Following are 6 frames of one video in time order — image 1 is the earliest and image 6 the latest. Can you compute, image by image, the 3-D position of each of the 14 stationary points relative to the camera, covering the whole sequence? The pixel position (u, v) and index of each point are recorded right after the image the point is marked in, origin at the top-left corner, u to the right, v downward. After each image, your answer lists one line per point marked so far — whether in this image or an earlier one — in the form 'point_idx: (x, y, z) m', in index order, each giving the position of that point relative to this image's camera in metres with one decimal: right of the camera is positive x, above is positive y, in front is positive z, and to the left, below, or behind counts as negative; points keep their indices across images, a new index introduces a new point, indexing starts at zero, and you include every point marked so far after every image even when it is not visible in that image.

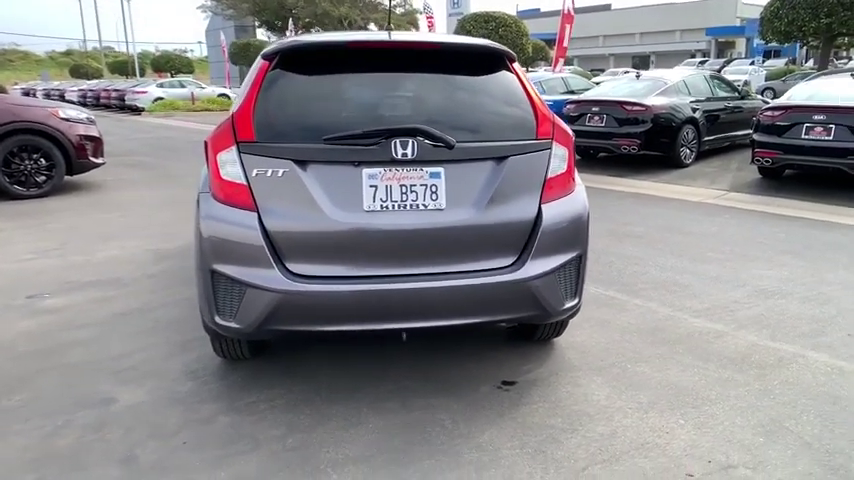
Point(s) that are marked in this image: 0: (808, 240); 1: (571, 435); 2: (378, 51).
0: (+3.7, 0.0, +6.3) m
1: (+0.6, -0.9, +2.8) m
2: (-0.3, +0.9, +3.1) m
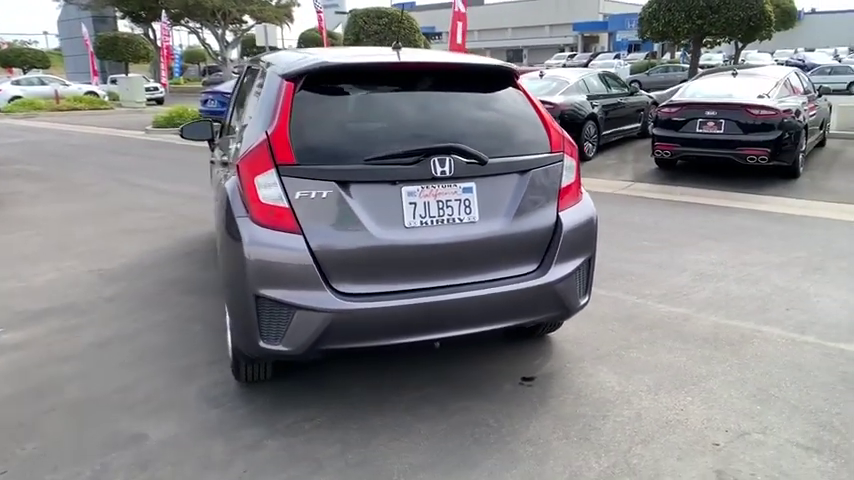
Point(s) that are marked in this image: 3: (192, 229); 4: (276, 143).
0: (+3.2, +0.2, +7.1) m
1: (+0.9, -0.9, +3.1) m
2: (-0.2, +0.8, +3.3) m
3: (-2.6, +0.1, +7.0) m
4: (-0.7, +0.4, +2.9) m
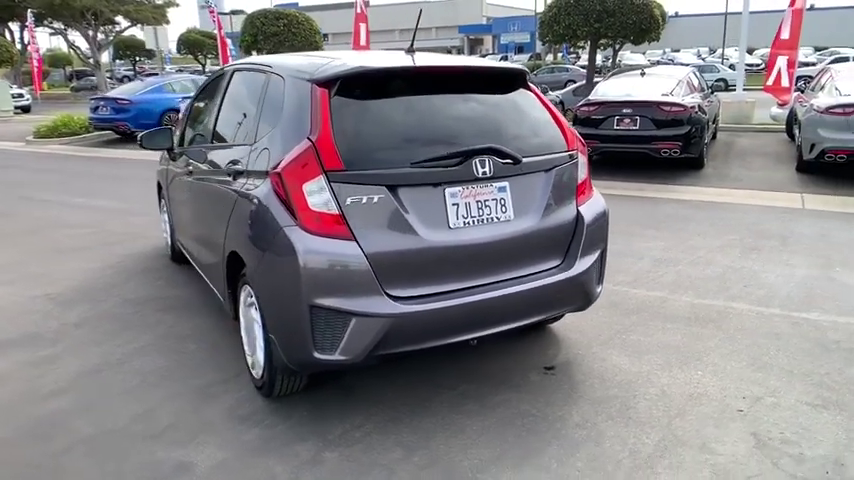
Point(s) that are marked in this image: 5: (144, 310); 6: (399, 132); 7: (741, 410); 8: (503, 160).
0: (+2.6, +0.3, +7.6) m
1: (+1.1, -0.8, +3.4) m
2: (0.0, +0.8, +3.3) m
3: (-3.0, 0.0, +6.6) m
4: (-0.5, +0.4, +2.9) m
5: (-2.1, -0.5, +4.8) m
6: (-0.1, +0.5, +3.0) m
7: (+1.6, -0.9, +3.2) m
8: (+0.4, +0.4, +3.2) m
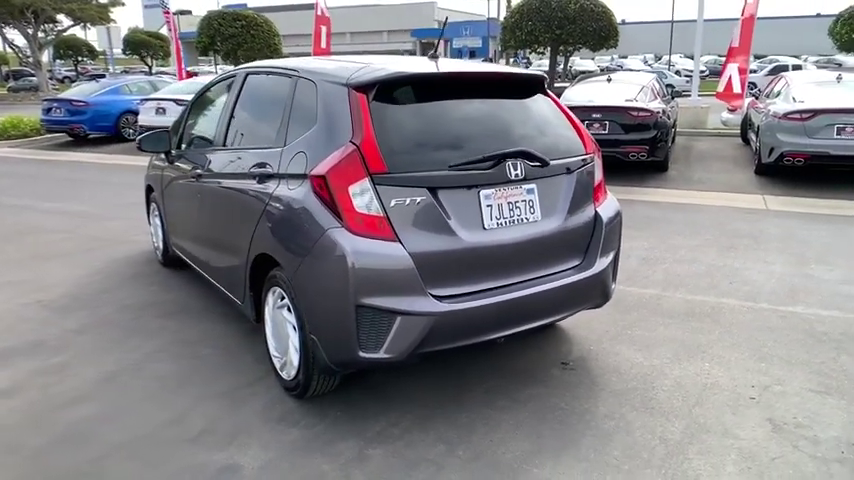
0: (+2.5, +0.3, +7.9) m
1: (+1.2, -0.8, +3.5) m
2: (+0.1, +0.8, +3.4) m
3: (-3.1, -0.1, +6.4) m
4: (-0.3, +0.4, +3.0) m
5: (-2.0, -0.5, +4.7) m
6: (0.0, +0.5, +3.1) m
7: (+1.7, -0.8, +3.4) m
8: (+0.5, +0.4, +3.3) m
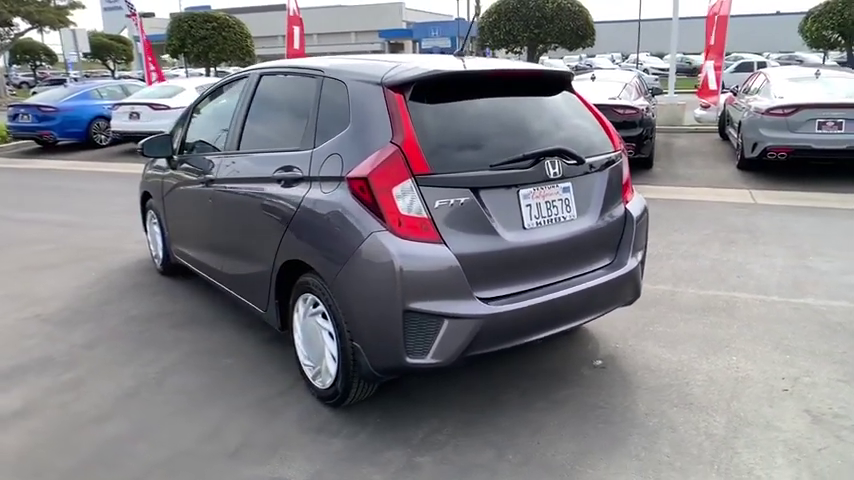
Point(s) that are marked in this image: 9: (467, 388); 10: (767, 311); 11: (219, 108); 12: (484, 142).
0: (+2.4, +0.4, +8.0) m
1: (+1.4, -0.8, +3.5) m
2: (+0.3, +0.8, +3.3) m
3: (-3.0, -0.2, +6.2) m
4: (-0.1, +0.4, +2.9) m
5: (-1.9, -0.6, +4.6) m
6: (+0.2, +0.5, +3.1) m
7: (+1.9, -0.8, +3.5) m
8: (+0.7, +0.4, +3.3) m
9: (+0.2, -0.8, +3.5) m
10: (+2.4, -0.5, +4.6) m
11: (-1.5, +0.9, +4.6) m
12: (+0.3, +0.5, +3.1) m
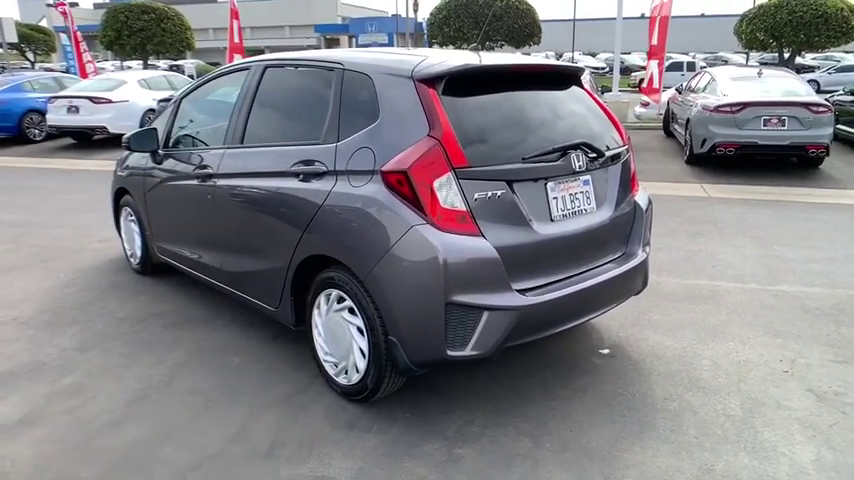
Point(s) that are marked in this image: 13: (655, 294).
0: (+2.0, +0.4, +8.2) m
1: (+1.5, -0.7, +3.7) m
2: (+0.4, +0.9, +3.4) m
3: (-3.2, -0.2, +5.9) m
4: (+0.1, +0.4, +2.9) m
5: (-1.9, -0.6, +4.4) m
6: (+0.4, +0.5, +3.1) m
7: (+2.0, -0.7, +3.7) m
8: (+0.8, +0.4, +3.4) m
9: (+0.3, -0.8, +3.6) m
10: (+2.4, -0.4, +4.9) m
11: (-1.5, +0.9, +4.4) m
12: (+0.4, +0.5, +3.1) m
13: (+1.7, -0.4, +4.9) m
